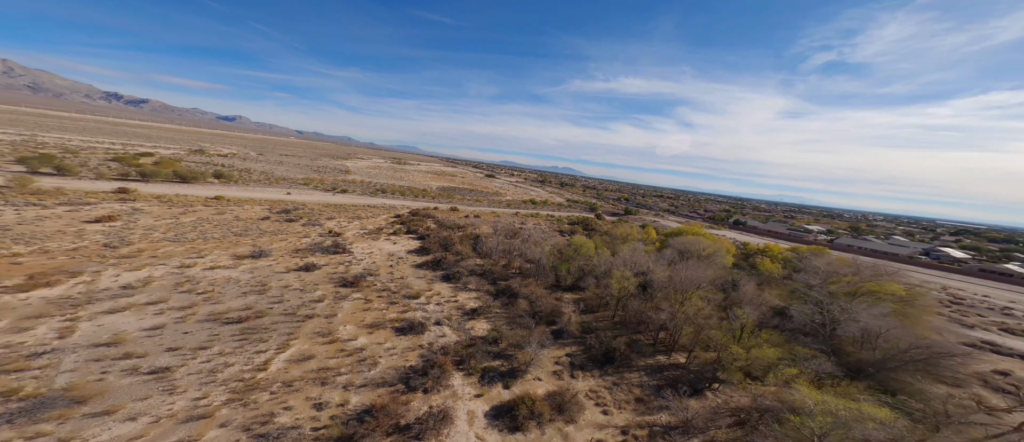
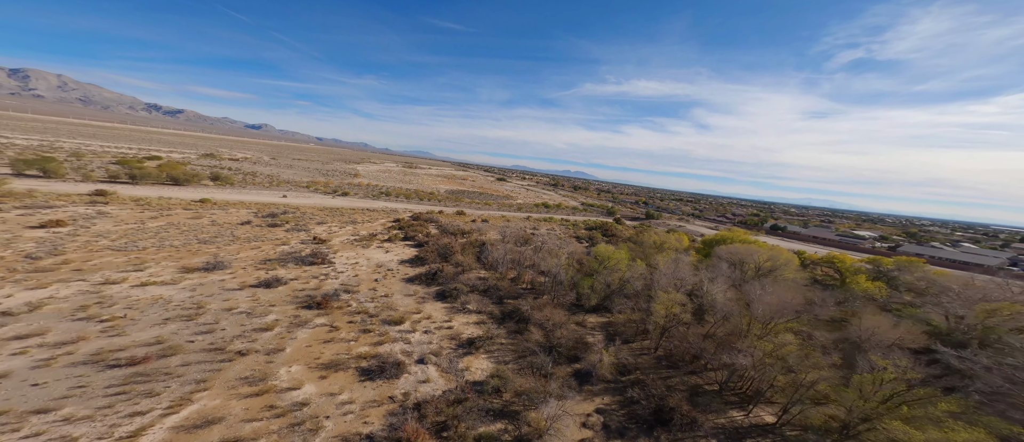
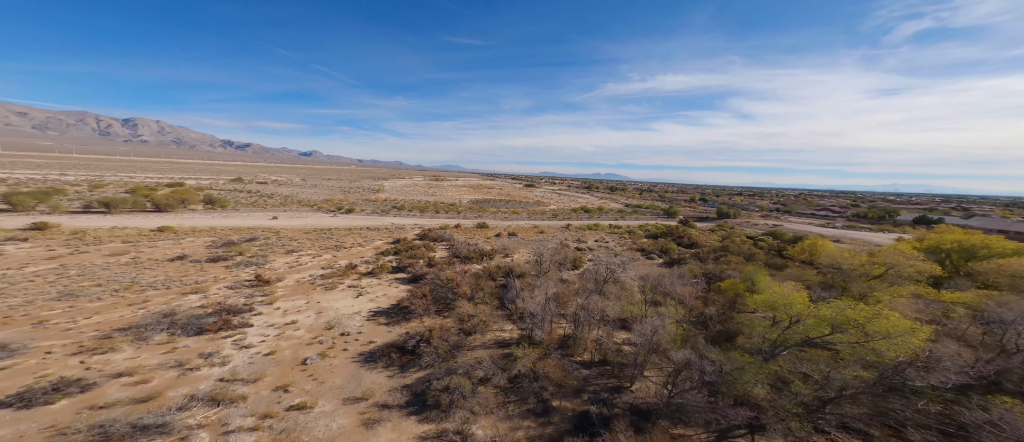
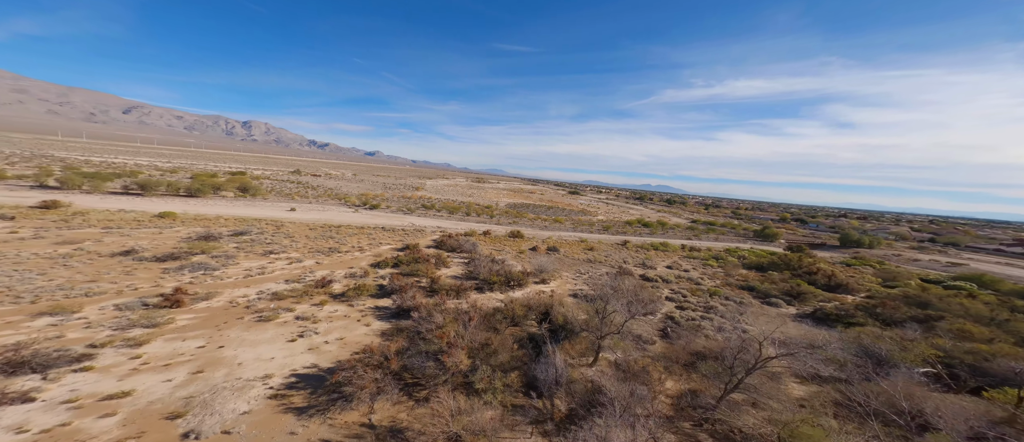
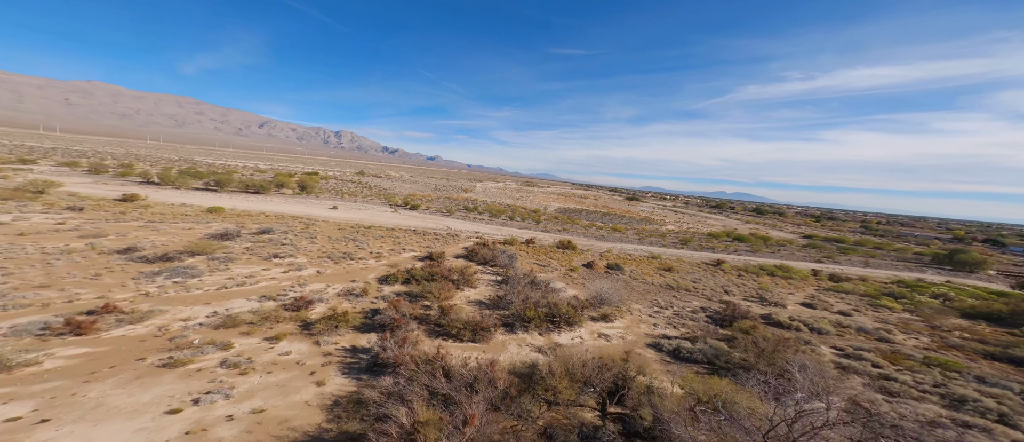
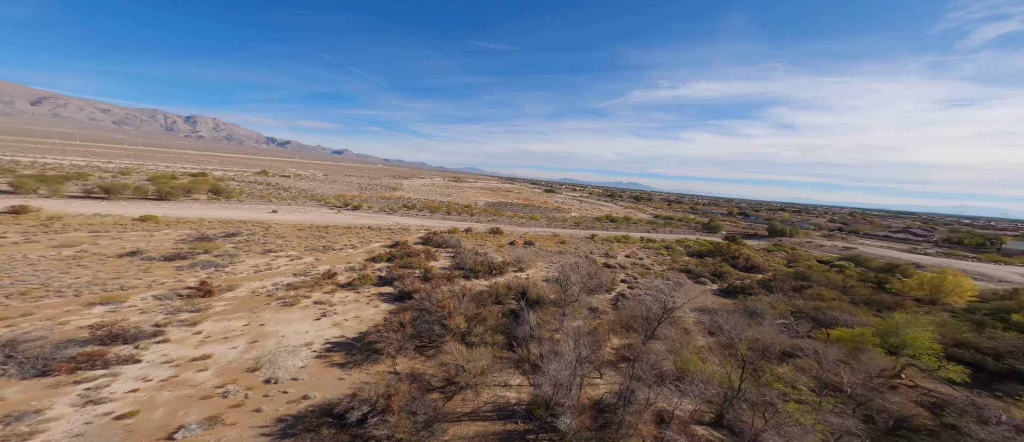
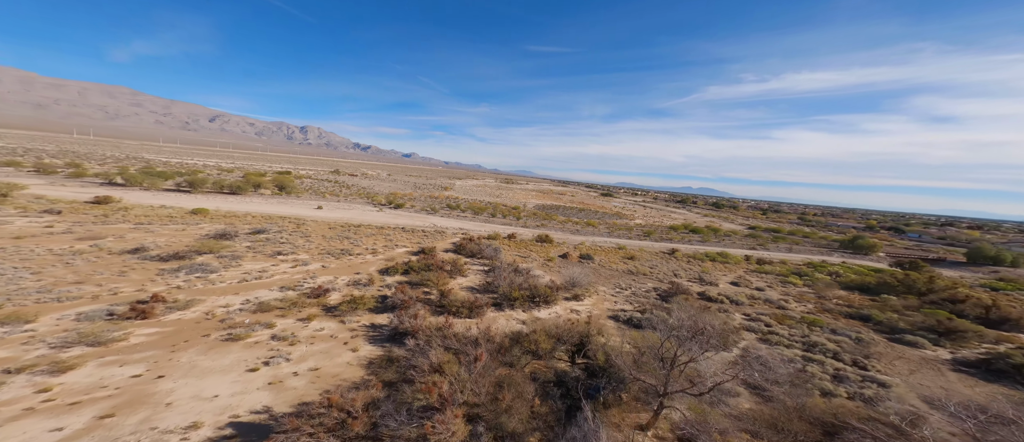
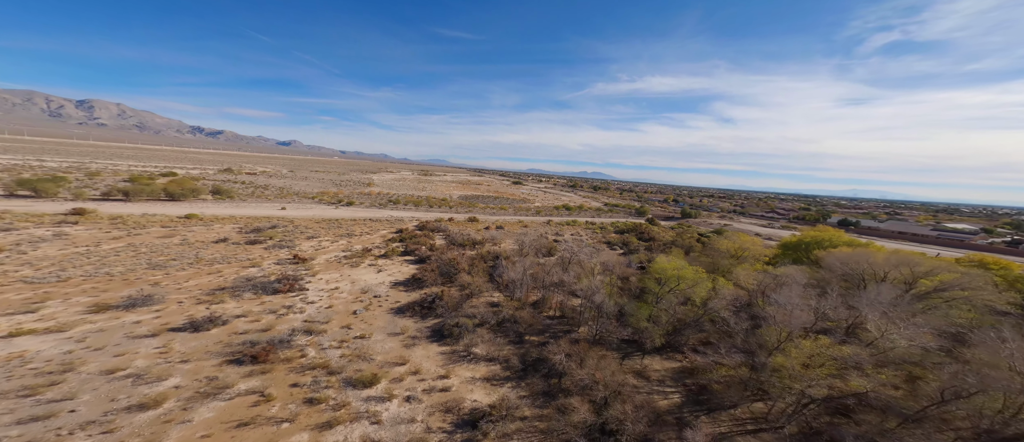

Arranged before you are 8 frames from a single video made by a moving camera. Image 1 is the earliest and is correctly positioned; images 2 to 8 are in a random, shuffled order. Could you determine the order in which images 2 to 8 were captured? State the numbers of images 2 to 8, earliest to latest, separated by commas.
2, 8, 3, 6, 4, 7, 5
